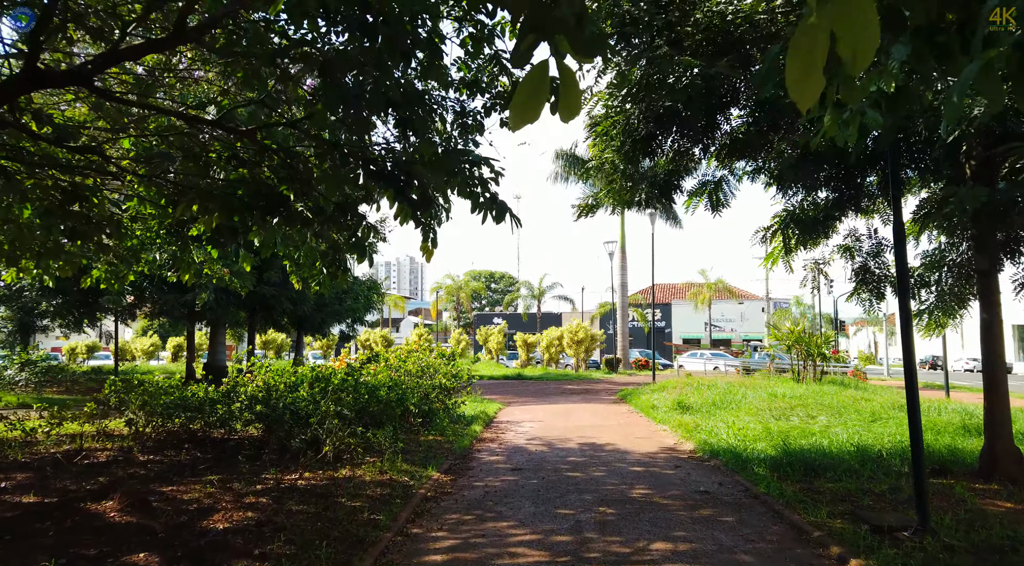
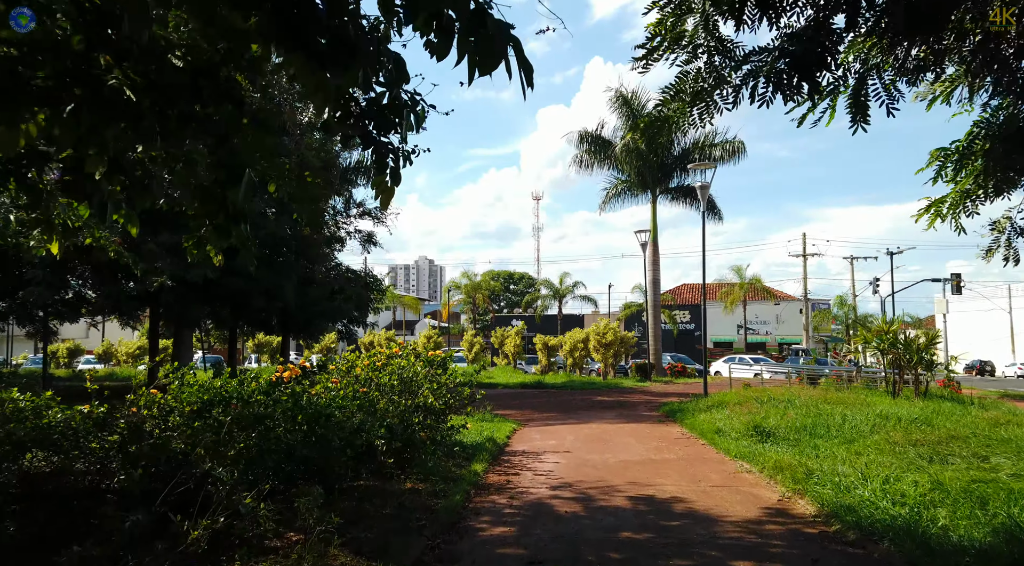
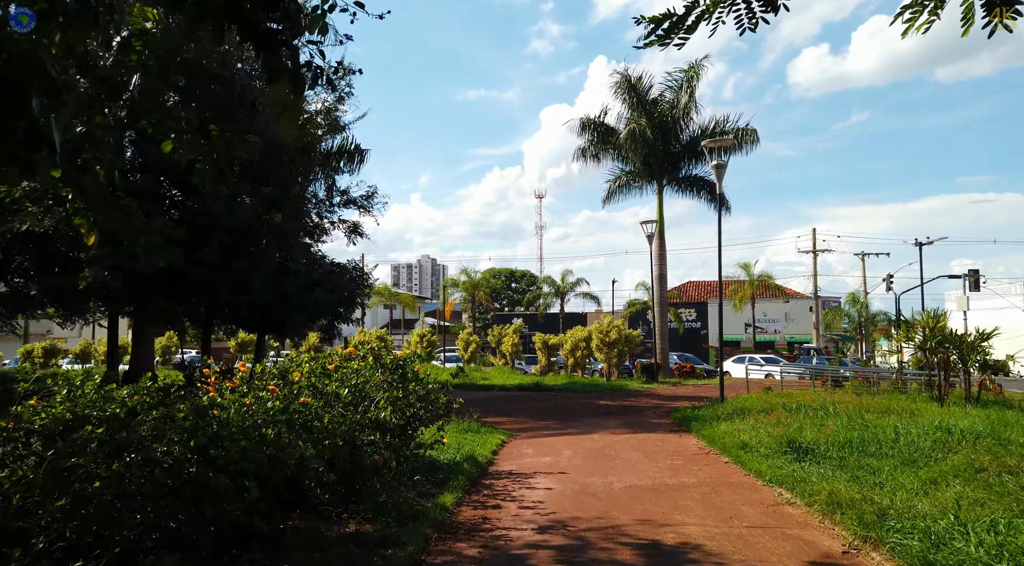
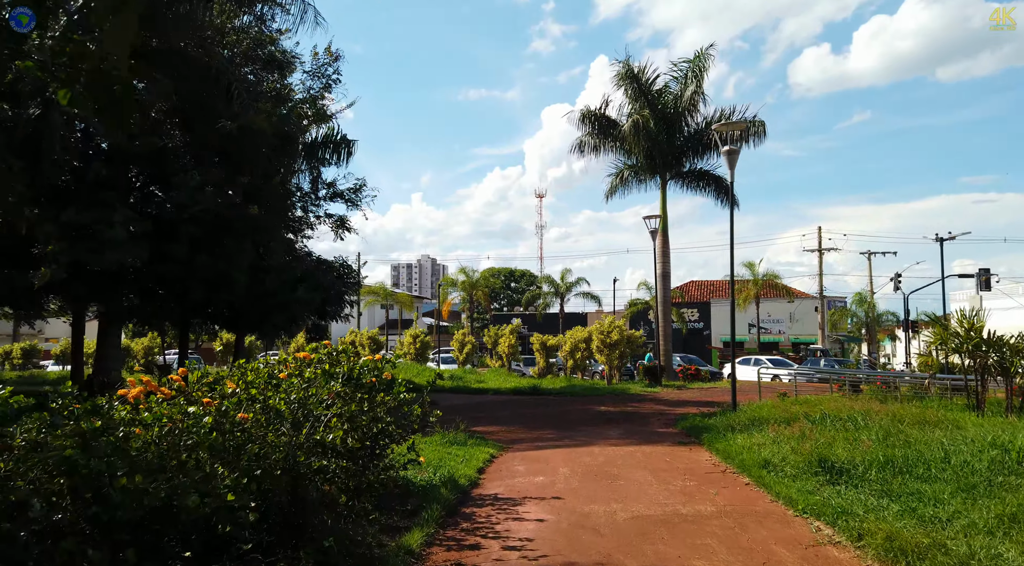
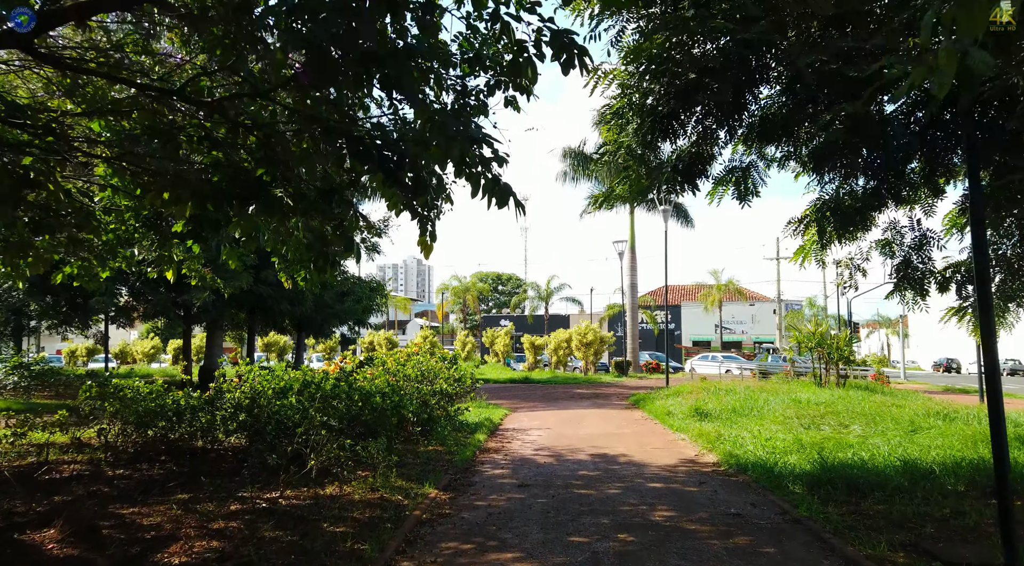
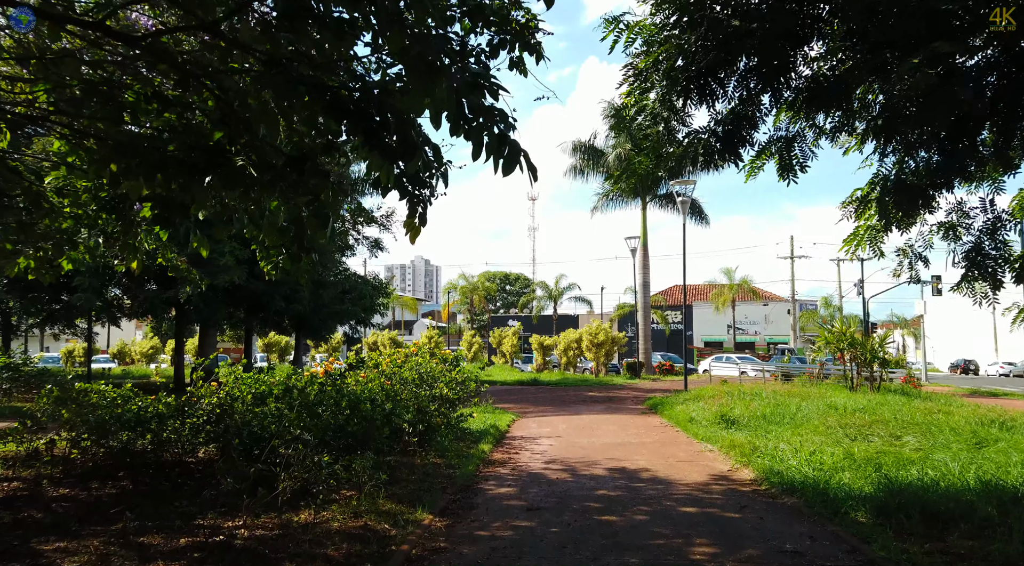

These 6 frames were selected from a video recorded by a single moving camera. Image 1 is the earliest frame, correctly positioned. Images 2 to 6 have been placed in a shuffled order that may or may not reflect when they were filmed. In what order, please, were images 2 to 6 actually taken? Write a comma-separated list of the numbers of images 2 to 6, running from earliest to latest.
5, 6, 2, 3, 4
